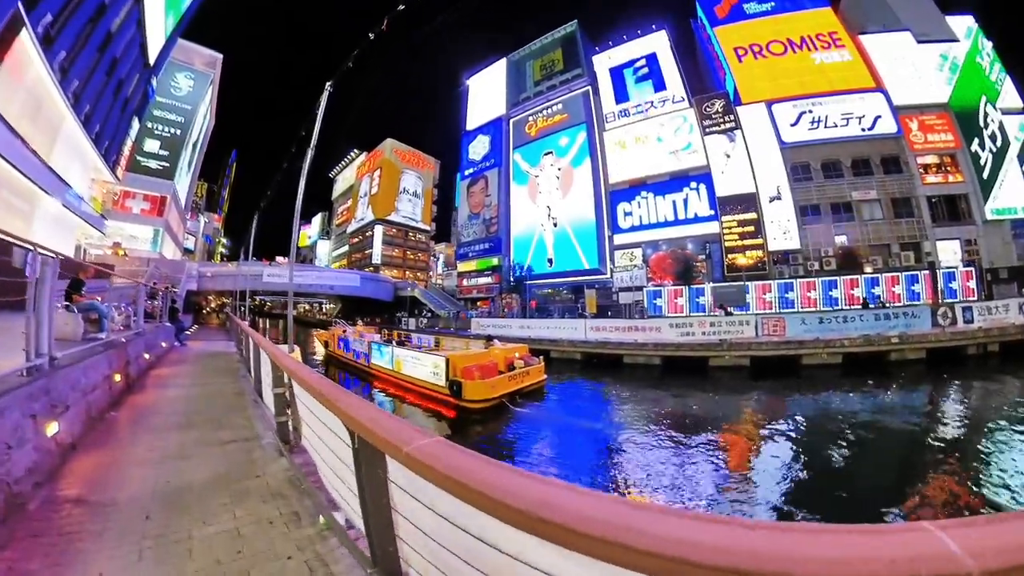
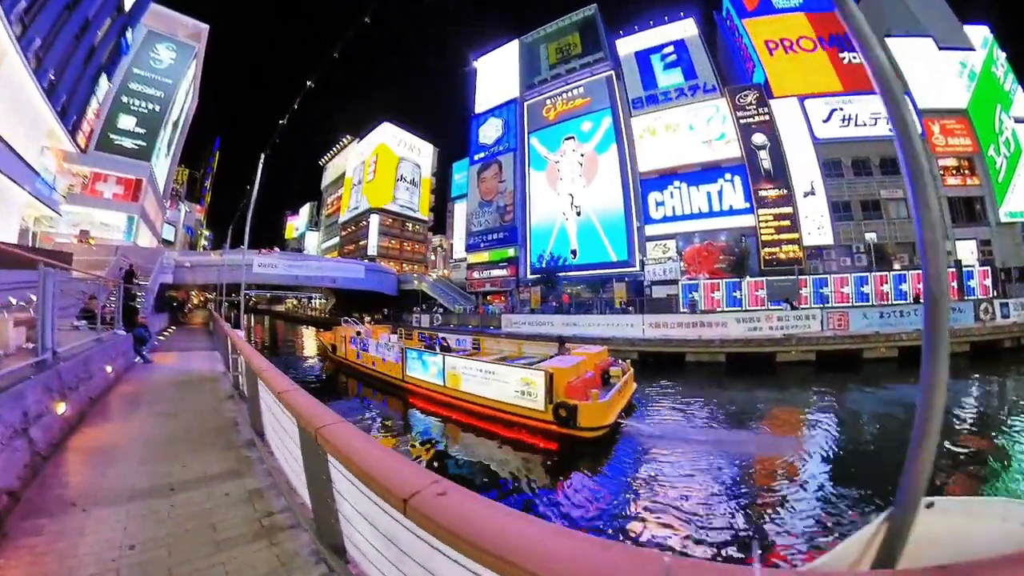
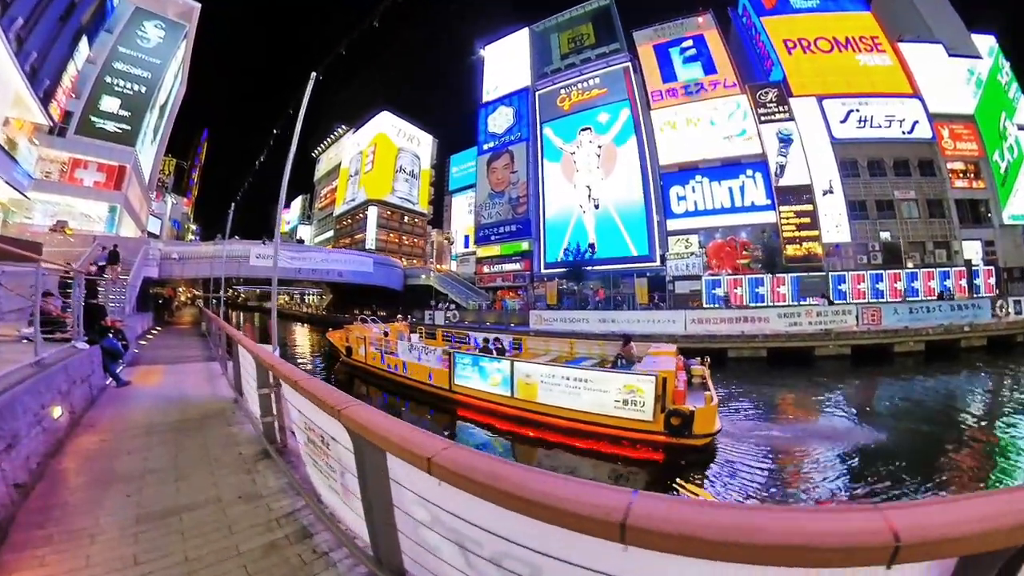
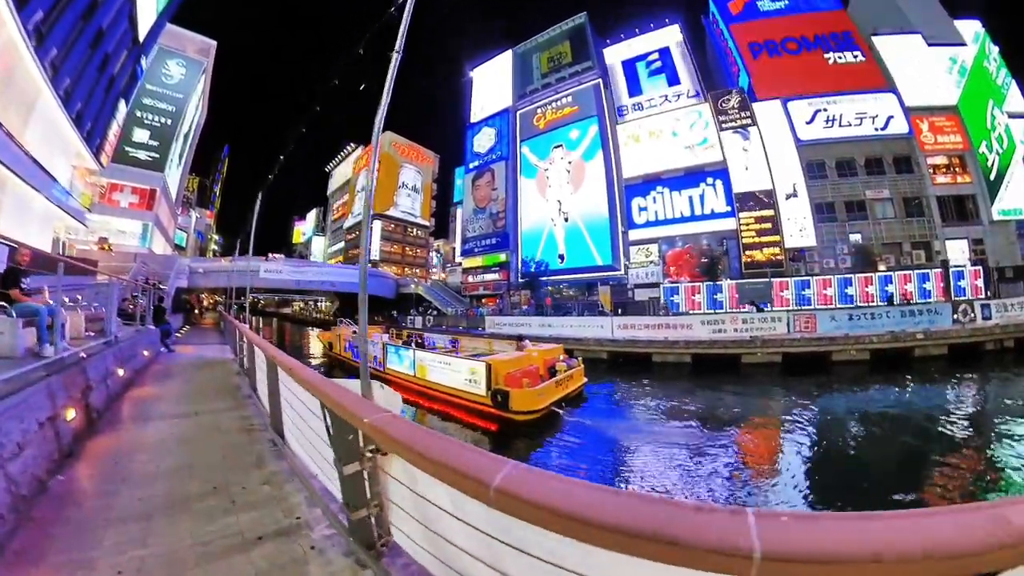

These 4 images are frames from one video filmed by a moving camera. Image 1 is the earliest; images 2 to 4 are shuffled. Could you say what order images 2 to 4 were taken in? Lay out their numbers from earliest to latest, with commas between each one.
4, 2, 3
